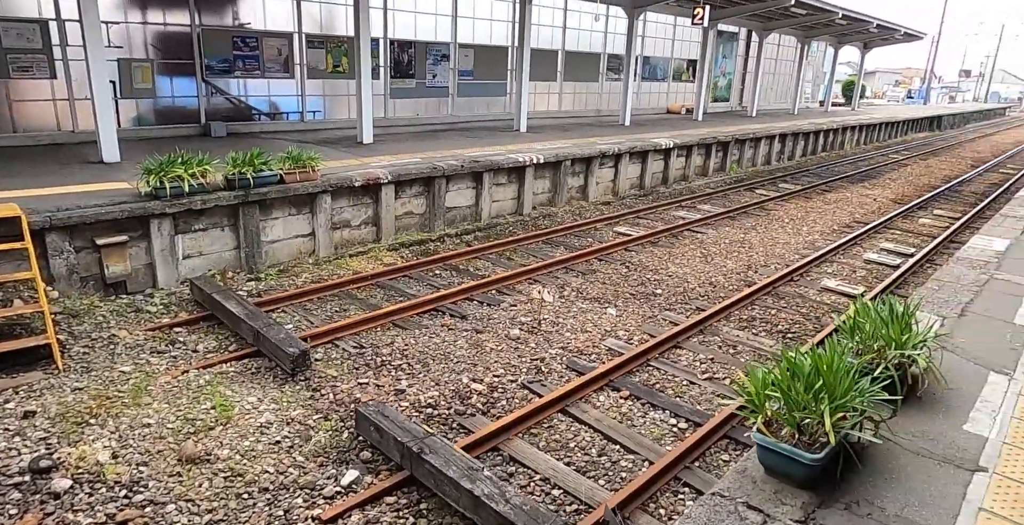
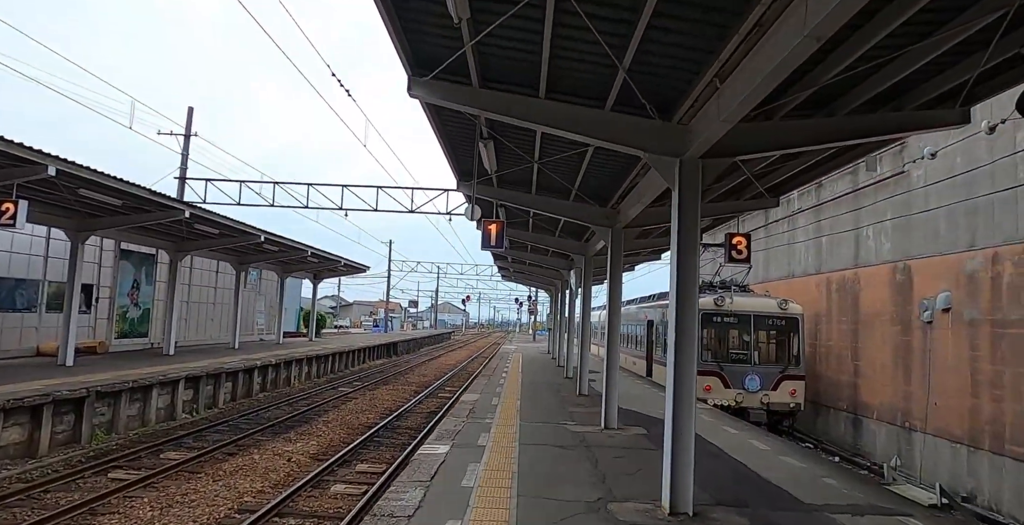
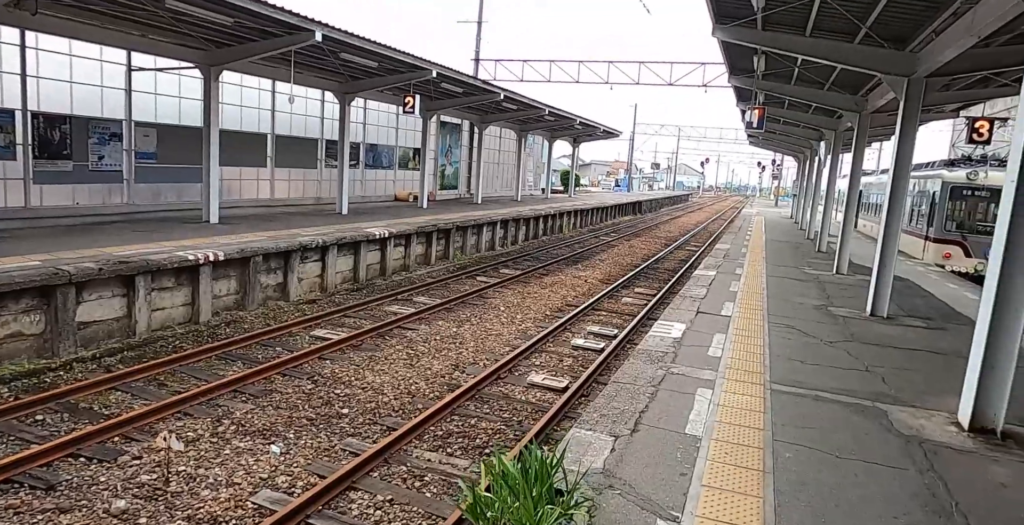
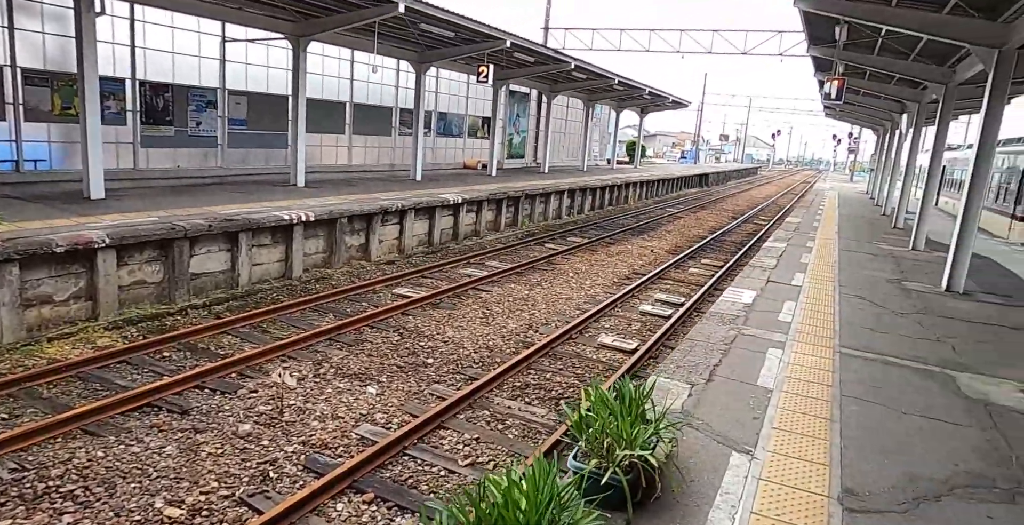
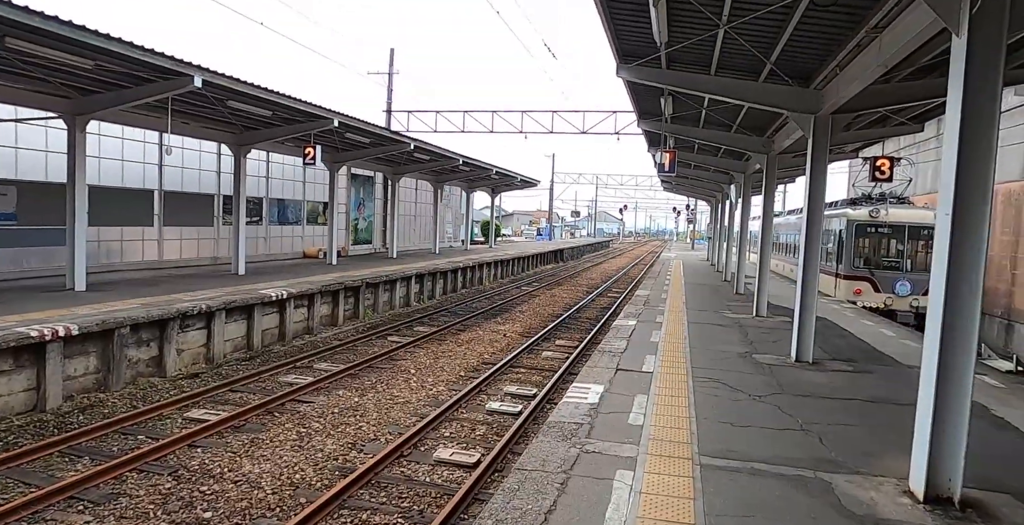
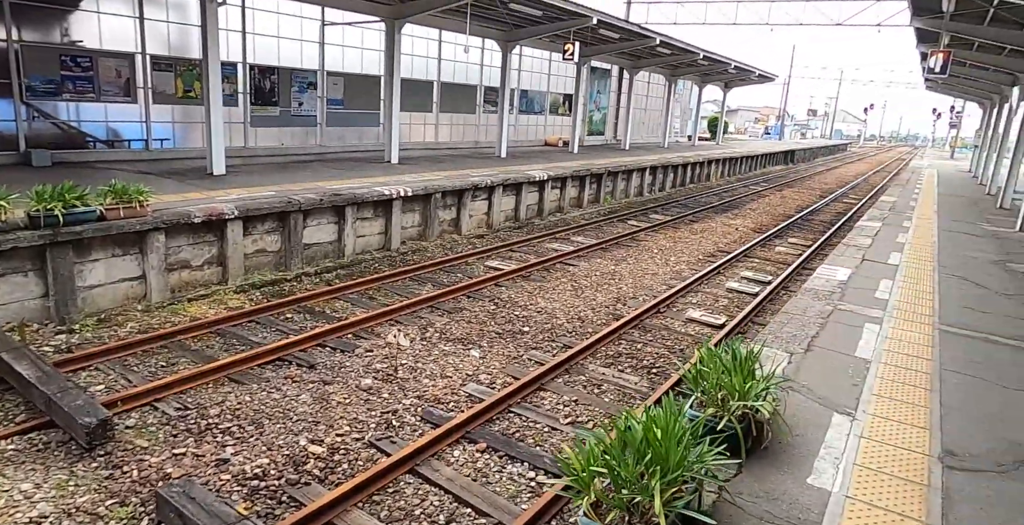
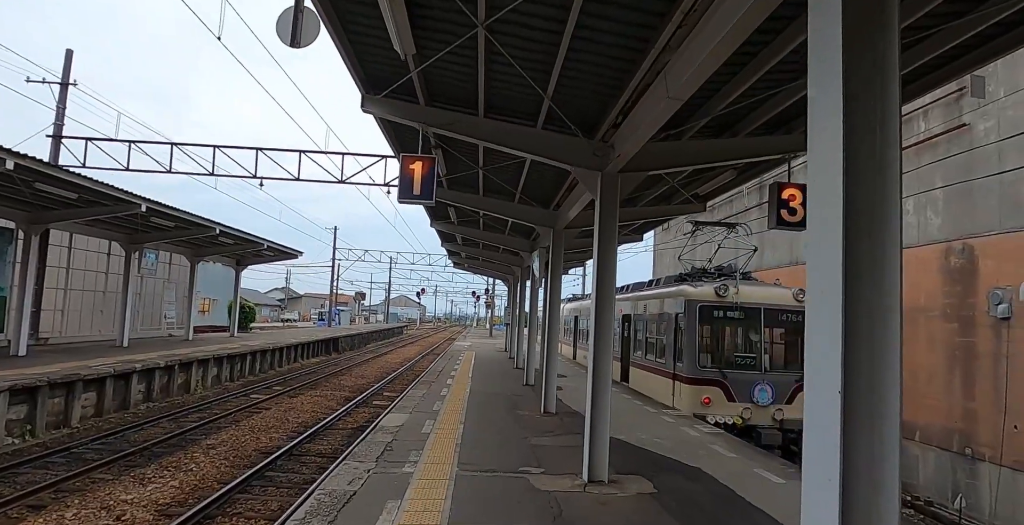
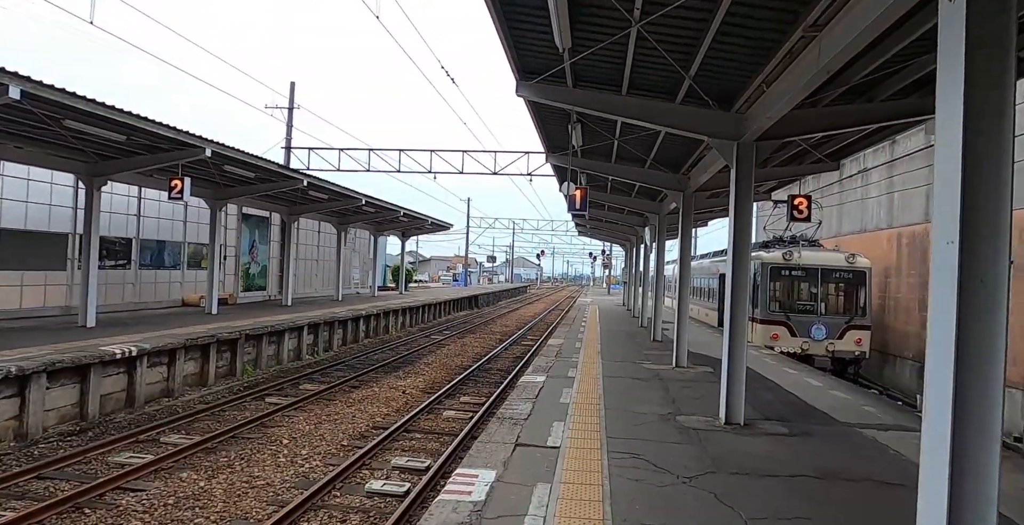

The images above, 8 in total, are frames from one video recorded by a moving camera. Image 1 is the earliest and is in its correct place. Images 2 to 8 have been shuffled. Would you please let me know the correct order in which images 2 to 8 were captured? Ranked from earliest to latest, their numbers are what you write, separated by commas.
6, 4, 3, 5, 8, 2, 7
